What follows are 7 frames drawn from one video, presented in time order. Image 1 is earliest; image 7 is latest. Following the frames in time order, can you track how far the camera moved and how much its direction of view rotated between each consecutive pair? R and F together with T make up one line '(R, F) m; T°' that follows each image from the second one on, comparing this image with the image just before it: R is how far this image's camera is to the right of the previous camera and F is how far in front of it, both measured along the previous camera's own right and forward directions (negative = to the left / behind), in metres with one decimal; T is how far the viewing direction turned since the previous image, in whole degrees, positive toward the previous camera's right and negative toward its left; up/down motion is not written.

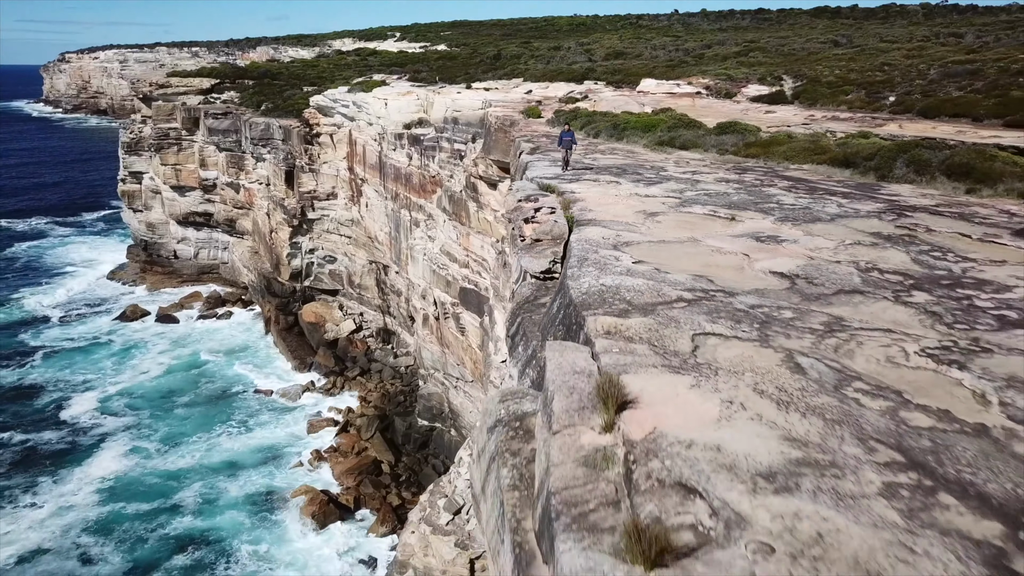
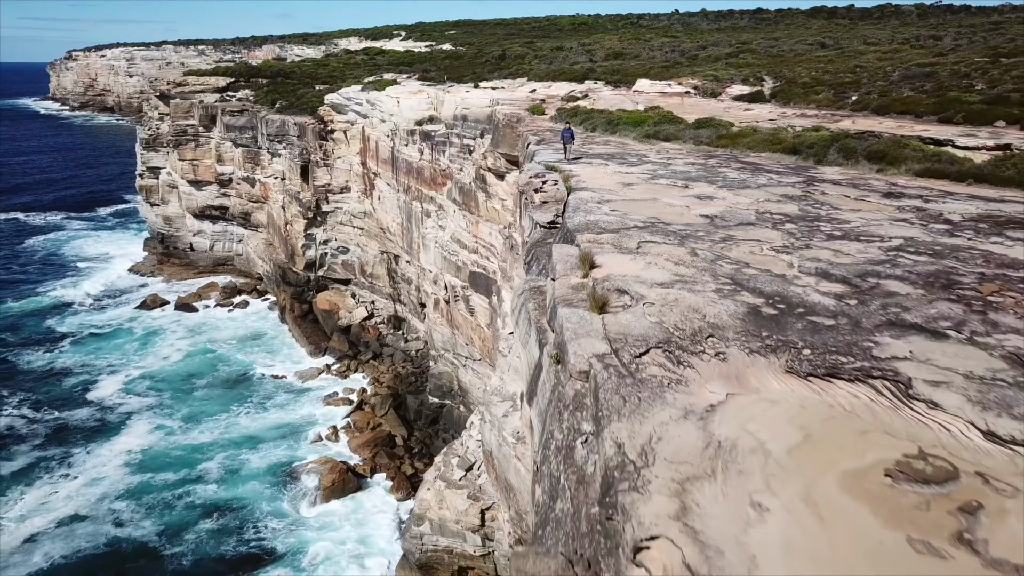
(-0.1, -1.9) m; 0°
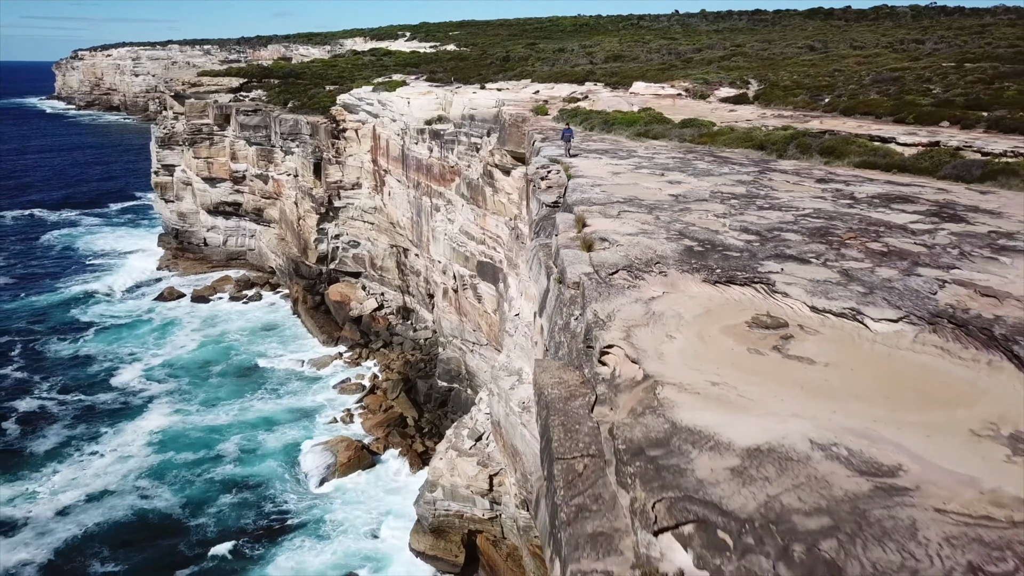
(-0.1, -1.8) m; 0°
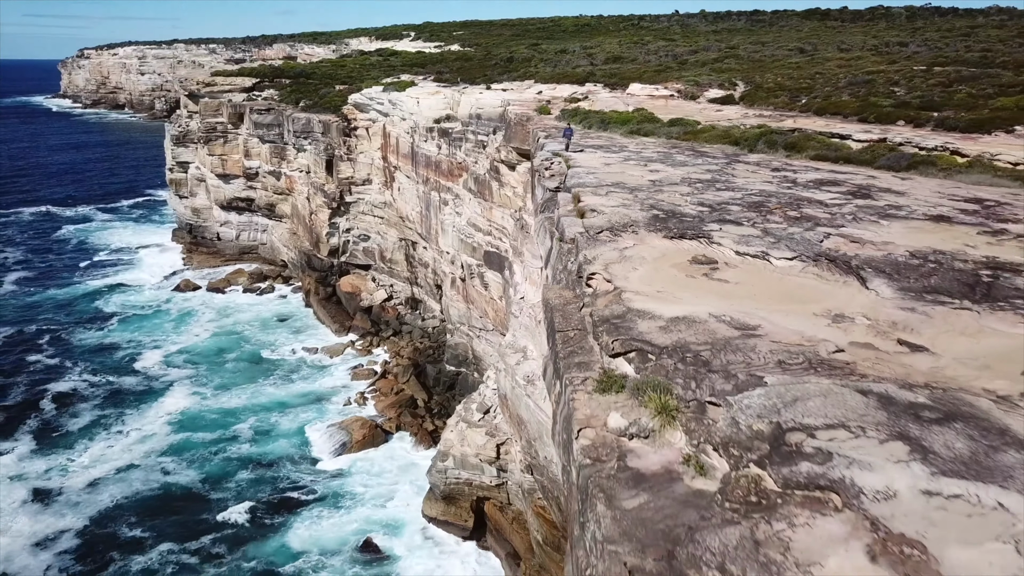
(-0.1, -1.8) m; 0°
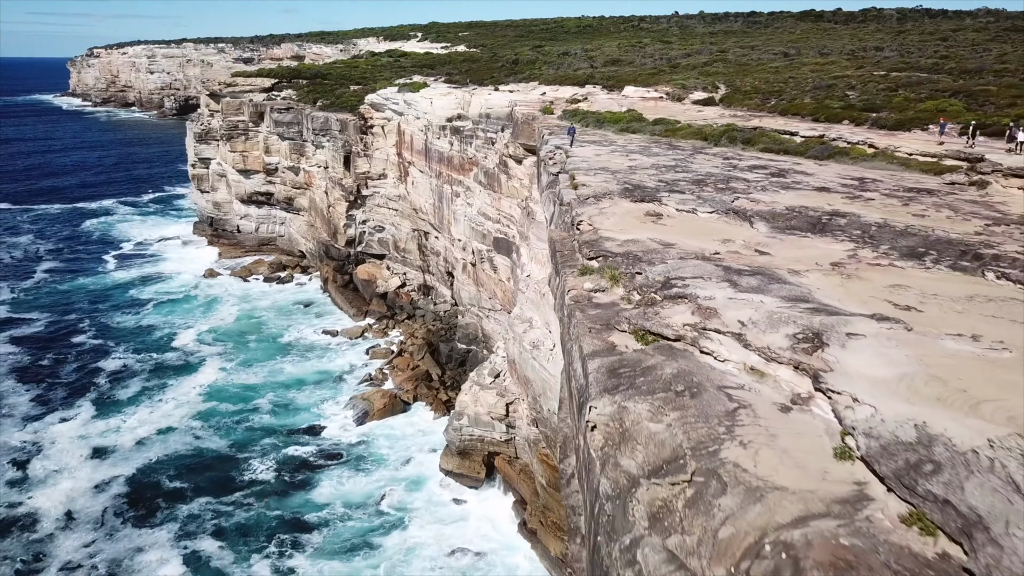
(-0.1, -3.1) m; 0°
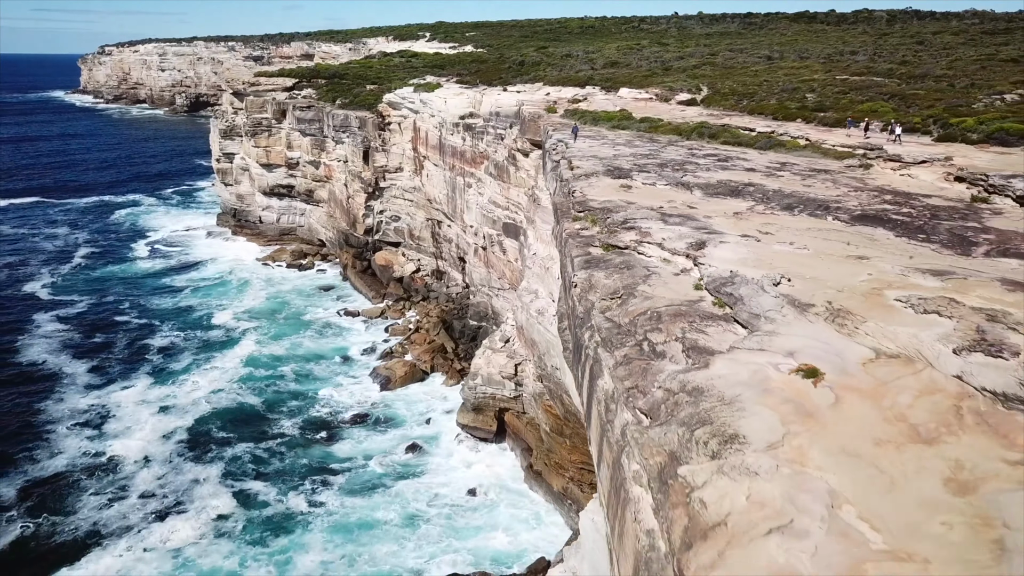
(-0.1, -3.8) m; 0°
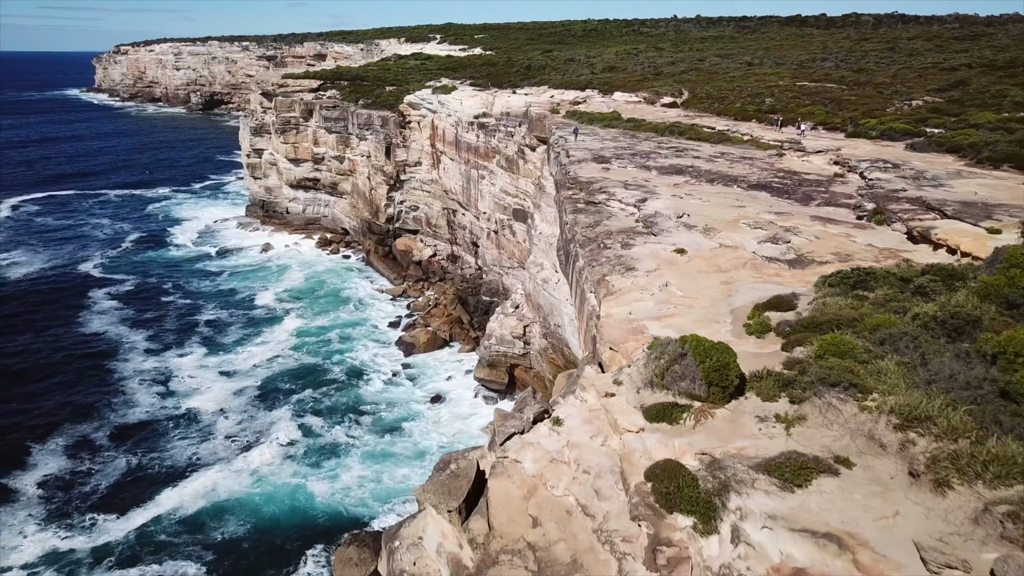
(-0.2, -5.4) m; 0°
